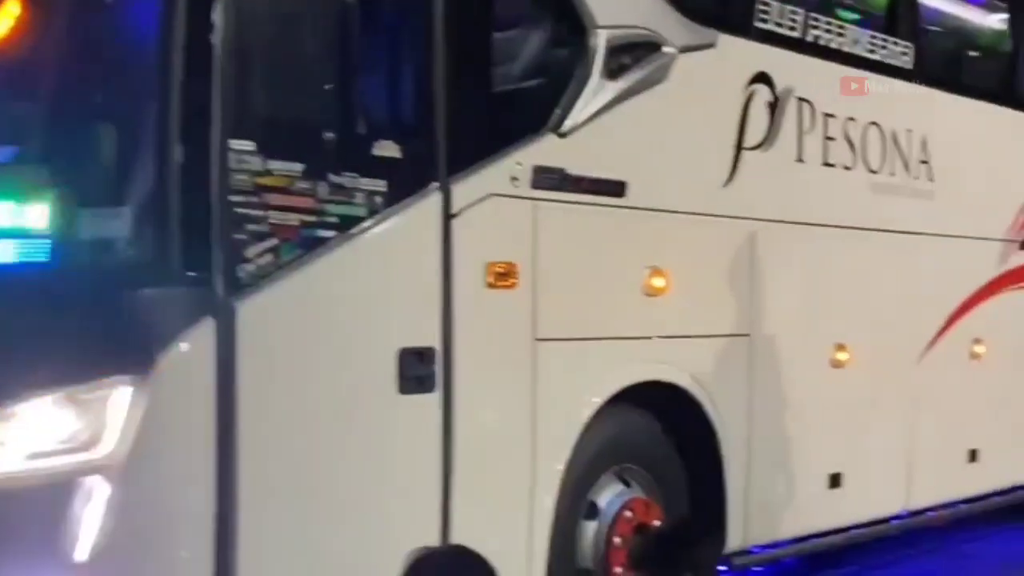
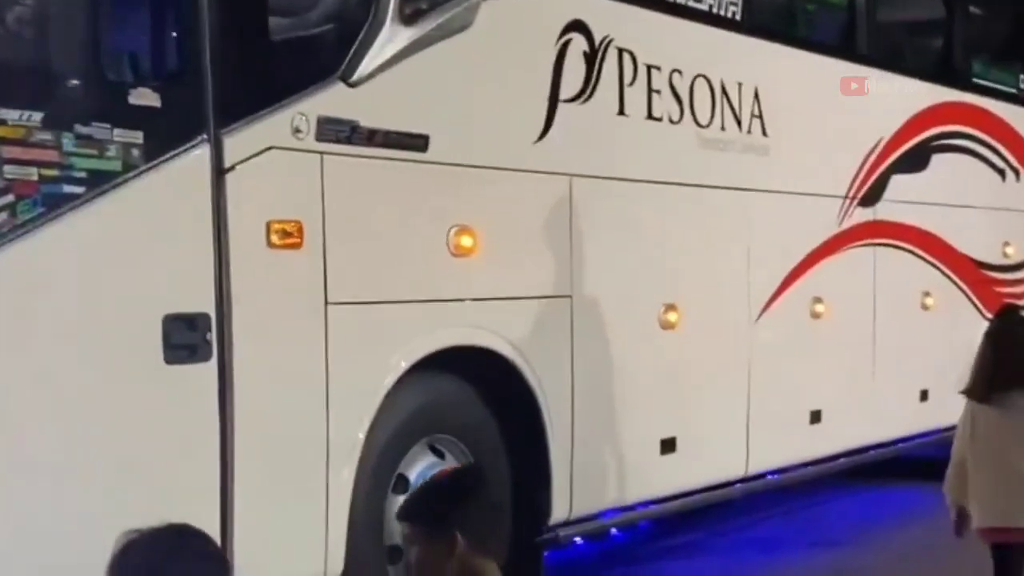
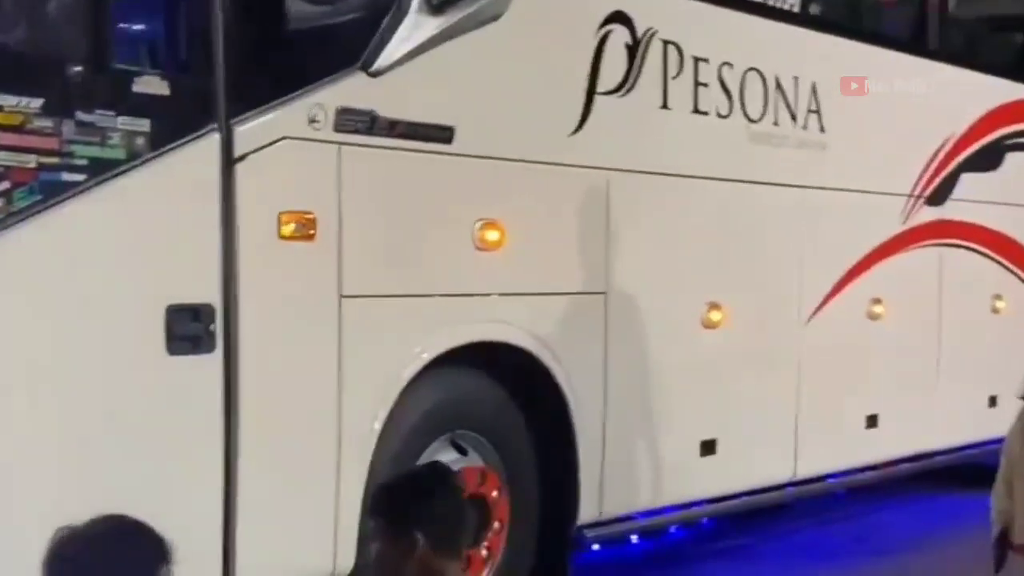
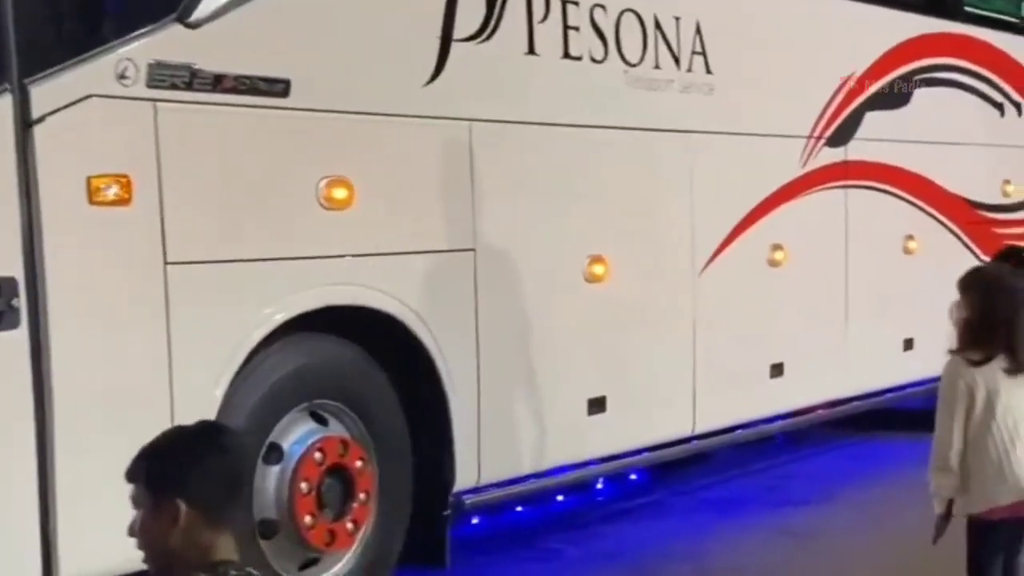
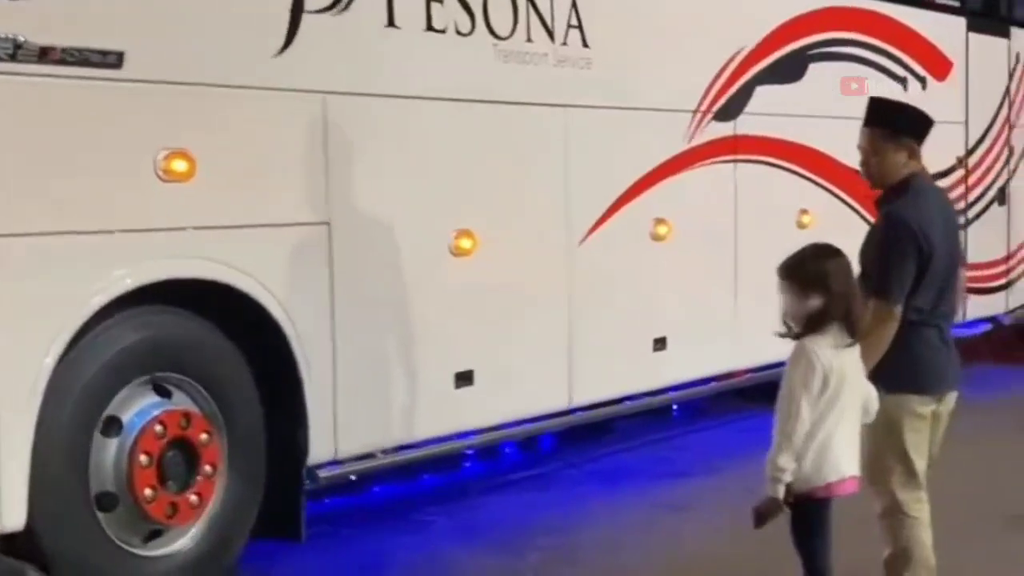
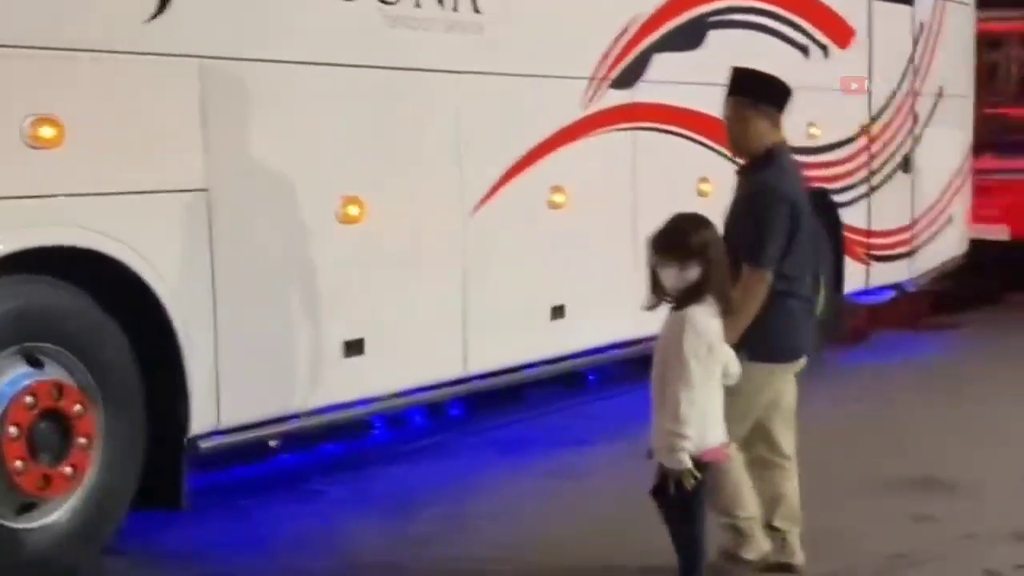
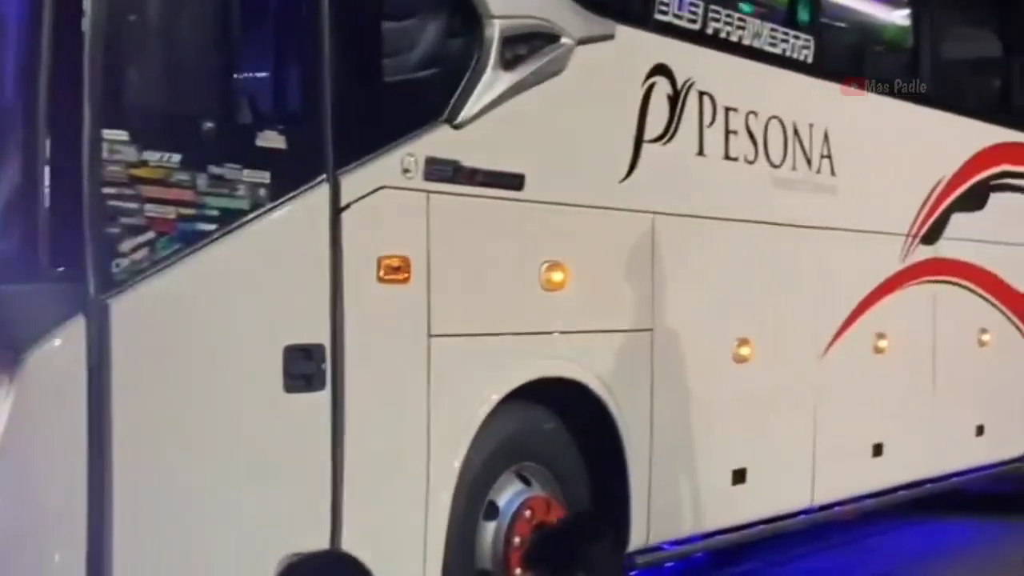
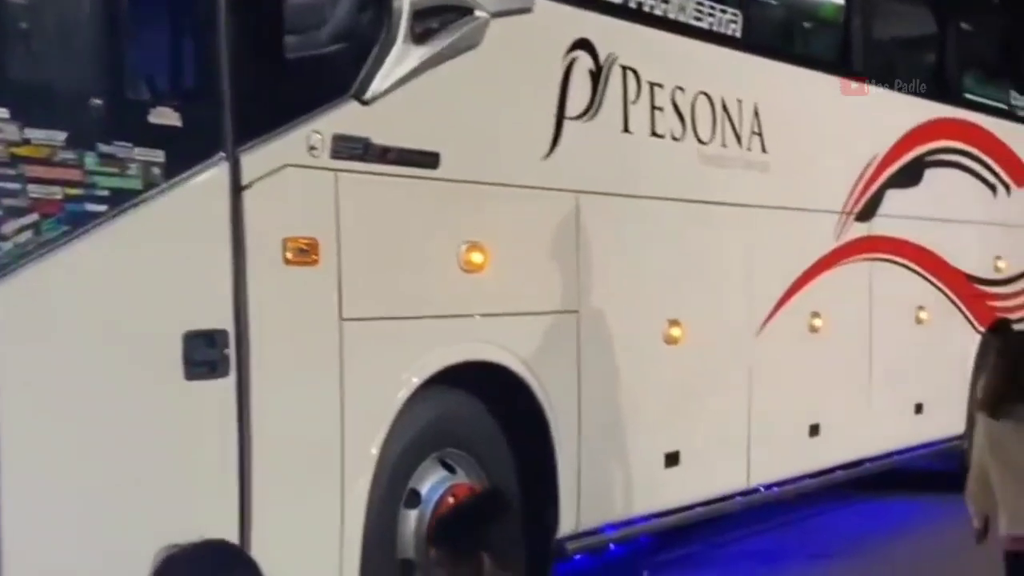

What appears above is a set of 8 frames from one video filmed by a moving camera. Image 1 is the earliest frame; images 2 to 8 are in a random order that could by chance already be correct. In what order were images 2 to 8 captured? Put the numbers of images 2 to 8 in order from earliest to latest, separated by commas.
7, 8, 2, 3, 4, 5, 6
